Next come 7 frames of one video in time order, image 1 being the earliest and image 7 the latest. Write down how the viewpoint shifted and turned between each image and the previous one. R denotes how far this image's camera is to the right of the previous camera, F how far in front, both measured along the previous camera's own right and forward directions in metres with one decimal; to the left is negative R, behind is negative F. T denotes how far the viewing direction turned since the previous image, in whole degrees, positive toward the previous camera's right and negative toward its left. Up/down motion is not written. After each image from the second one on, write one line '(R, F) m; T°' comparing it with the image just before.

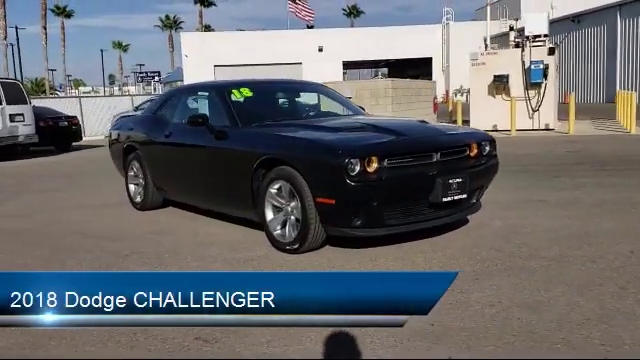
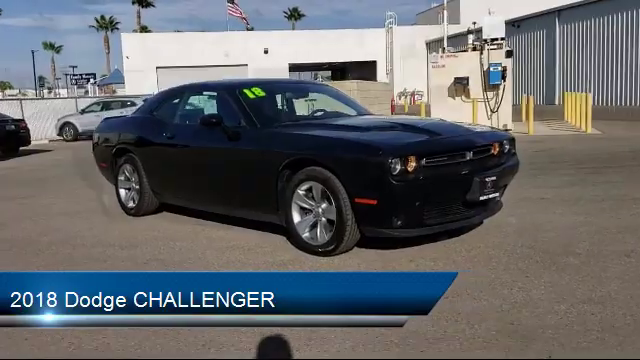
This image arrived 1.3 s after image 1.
(-0.9, +0.2) m; +6°
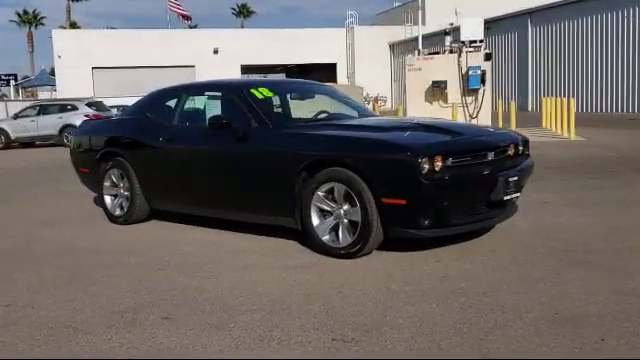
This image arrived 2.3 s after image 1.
(-0.6, +0.2) m; +4°
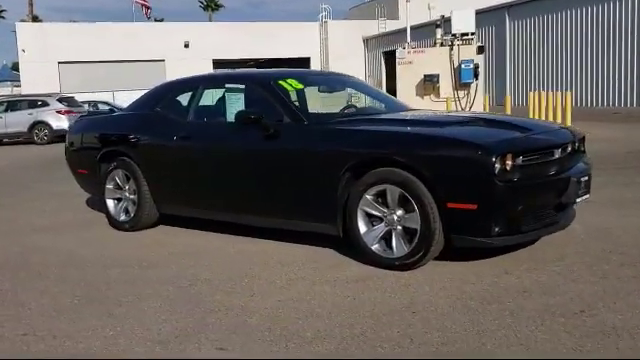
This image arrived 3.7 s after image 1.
(-0.7, +0.7) m; +3°
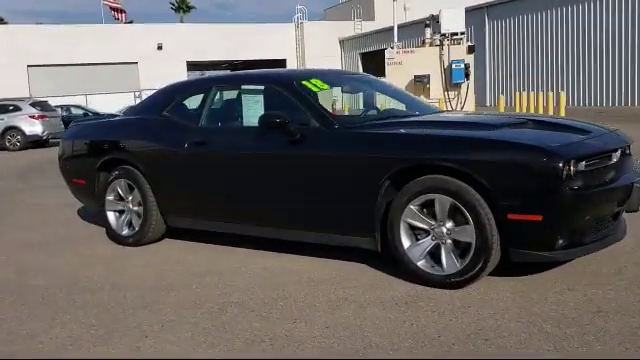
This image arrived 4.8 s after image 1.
(-0.5, +0.5) m; +3°
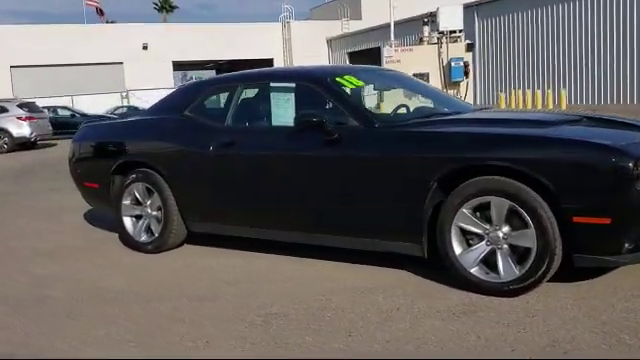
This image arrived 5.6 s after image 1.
(-0.5, +0.3) m; +1°
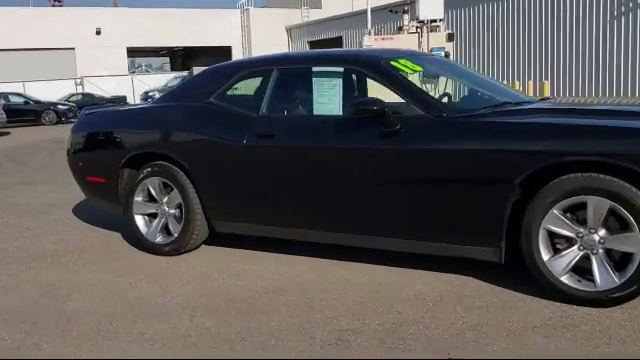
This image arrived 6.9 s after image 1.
(-0.8, +0.6) m; +4°
